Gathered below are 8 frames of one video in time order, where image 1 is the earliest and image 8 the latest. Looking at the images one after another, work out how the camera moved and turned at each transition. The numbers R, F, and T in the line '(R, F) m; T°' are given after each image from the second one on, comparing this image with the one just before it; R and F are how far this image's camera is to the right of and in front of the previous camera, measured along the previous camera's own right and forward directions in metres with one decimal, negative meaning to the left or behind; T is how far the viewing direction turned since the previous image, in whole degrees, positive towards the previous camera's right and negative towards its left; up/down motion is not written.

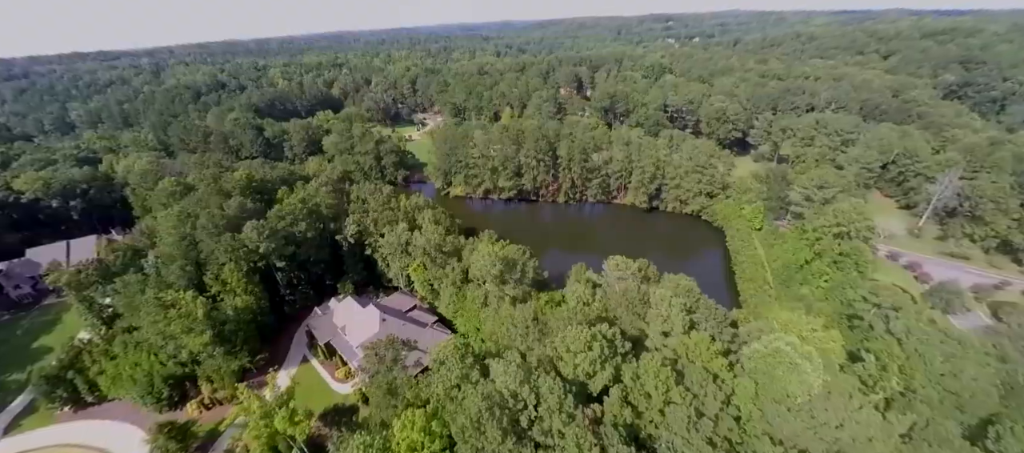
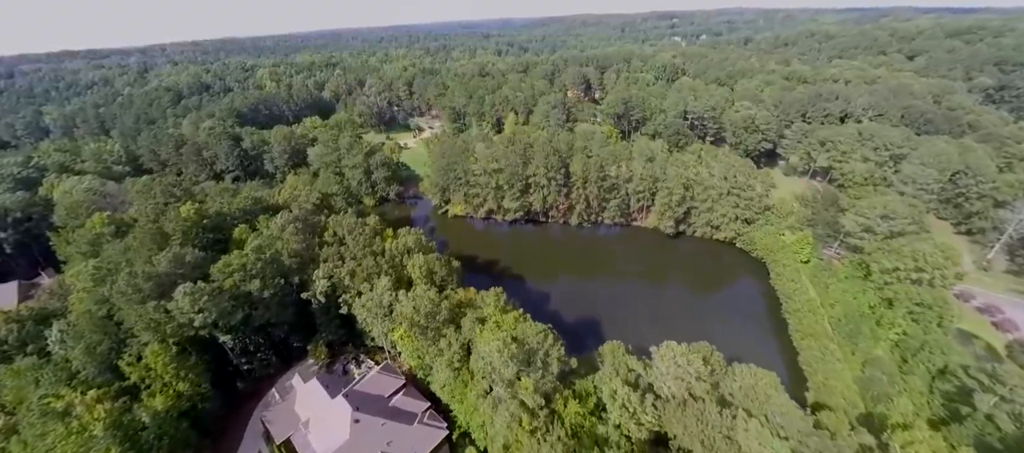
(-1.0, +8.9) m; 0°
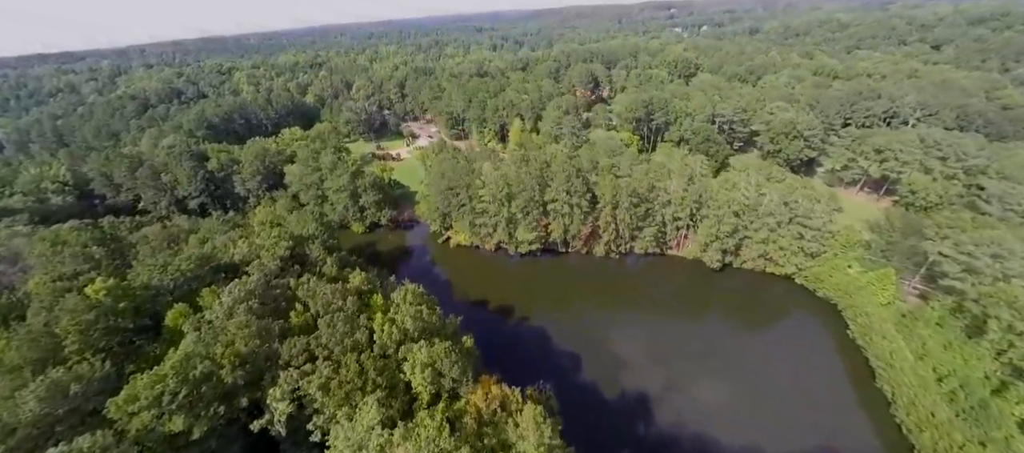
(-2.6, +10.4) m; +1°
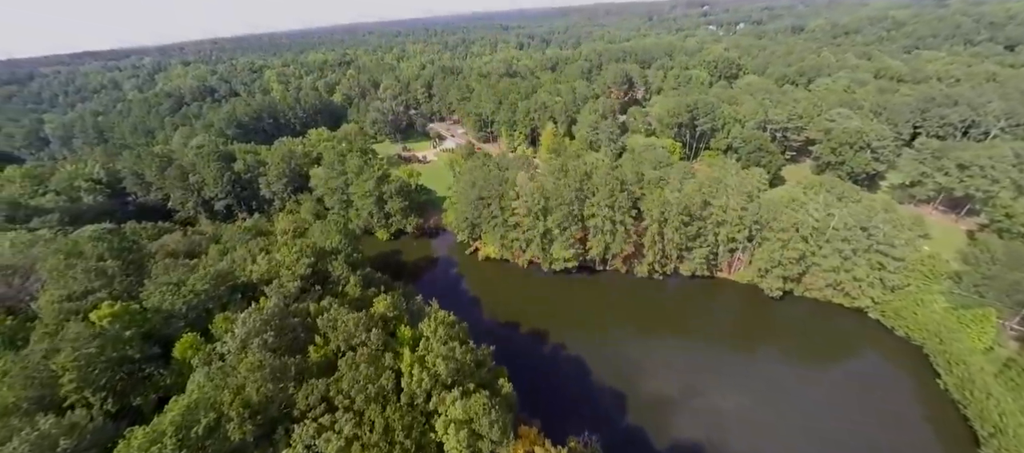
(-1.8, +4.0) m; -3°
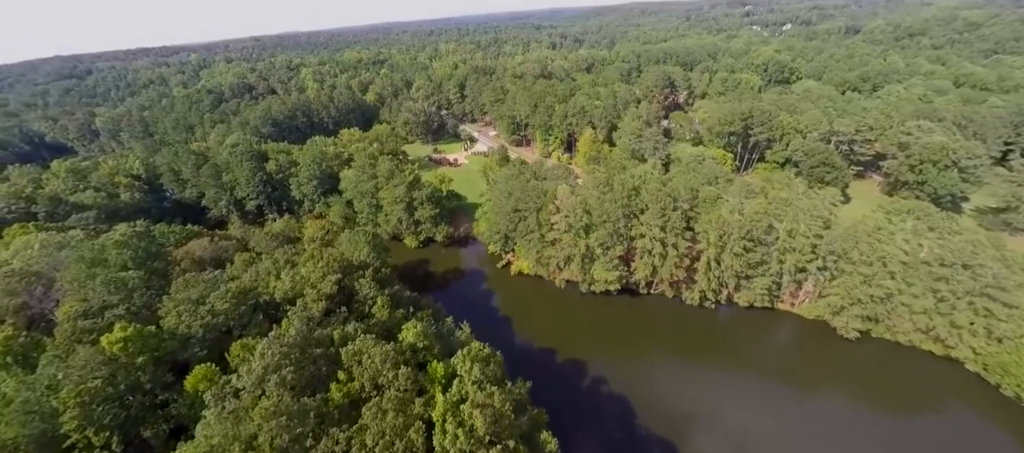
(-1.6, +3.6) m; -3°
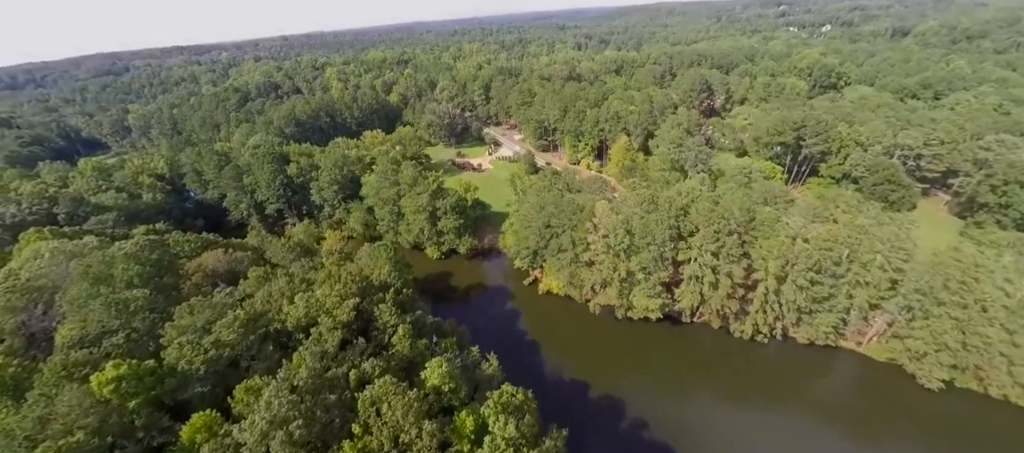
(-1.6, +3.8) m; -3°
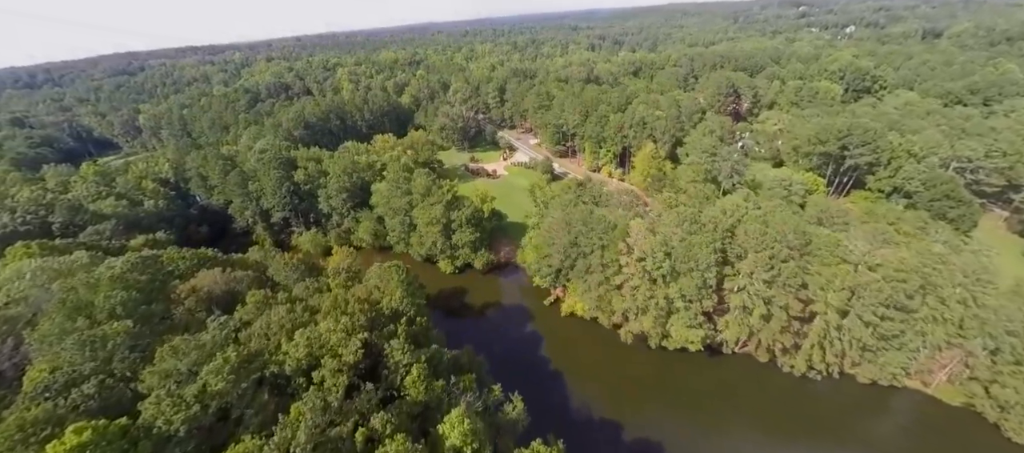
(-1.6, +4.1) m; -1°
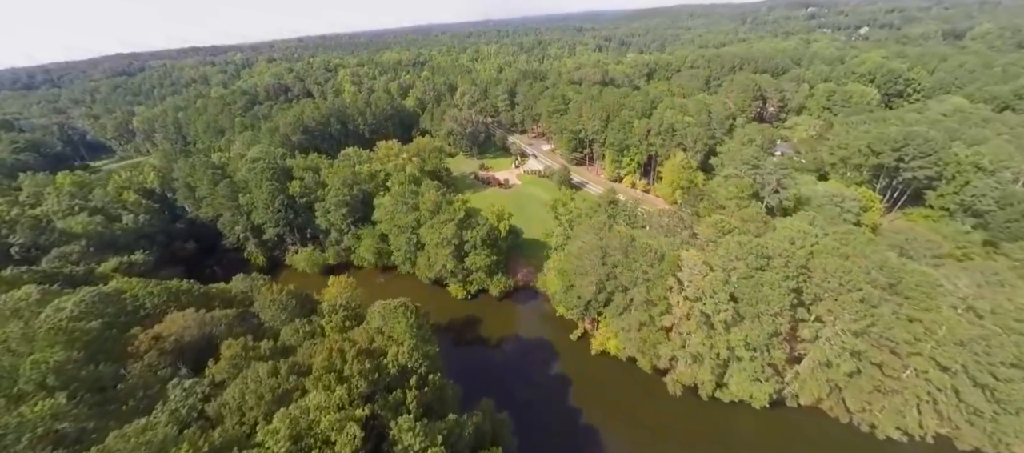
(-2.3, +6.2) m; 0°
